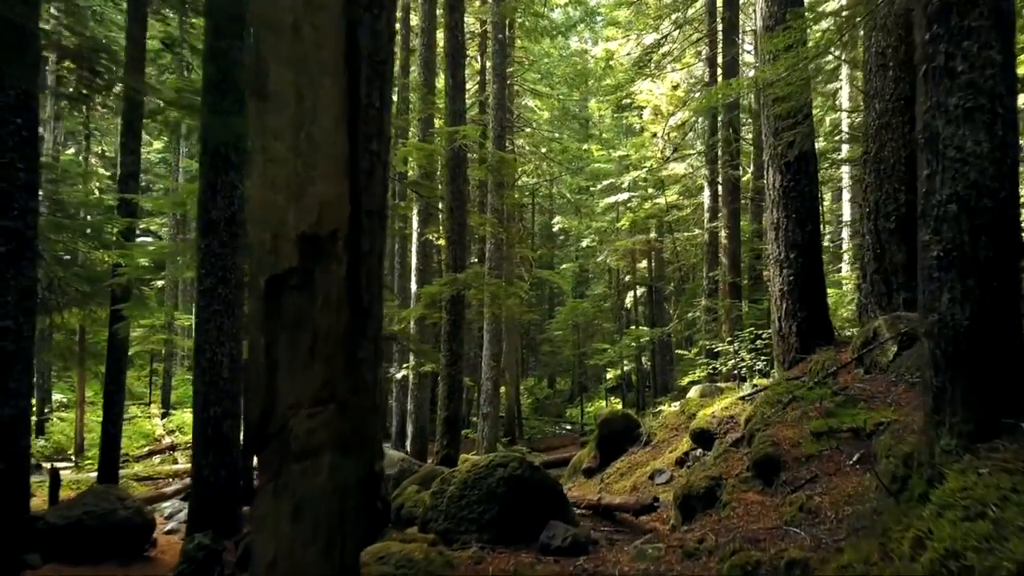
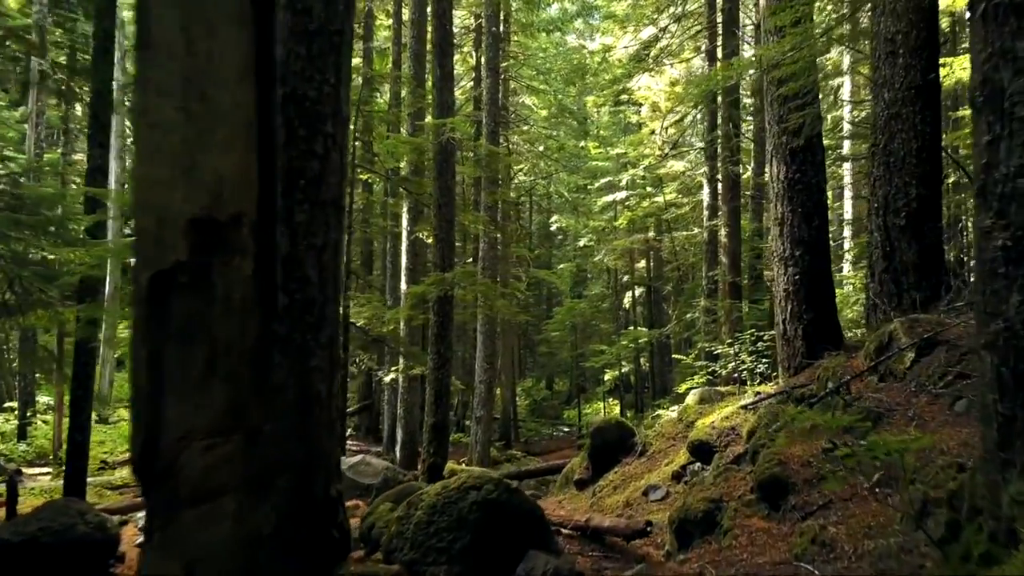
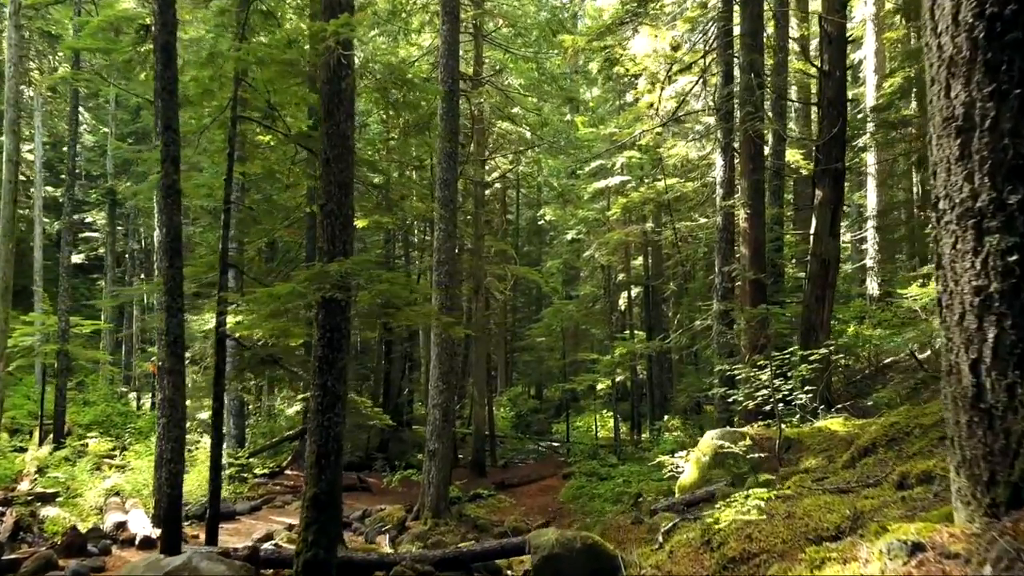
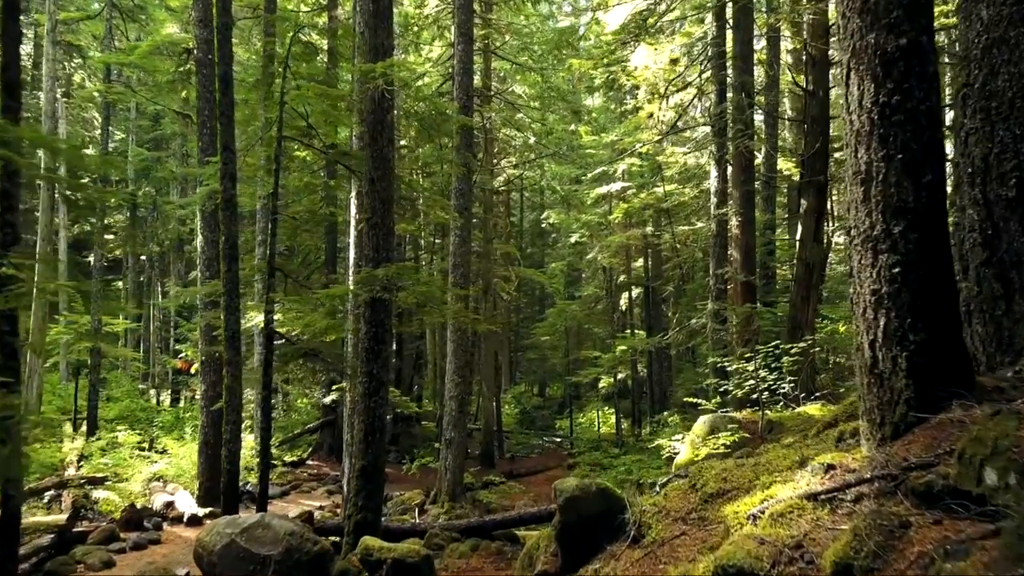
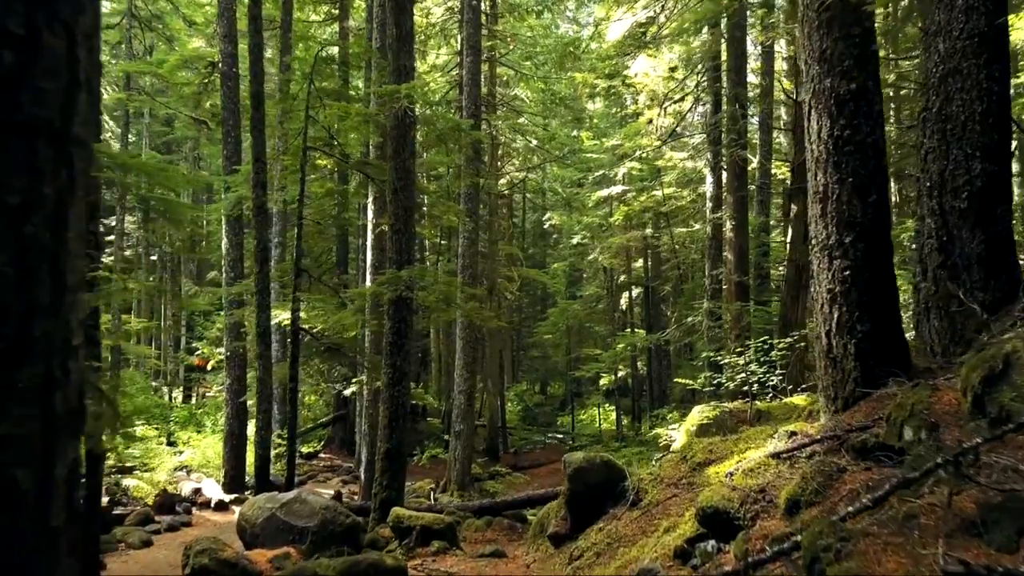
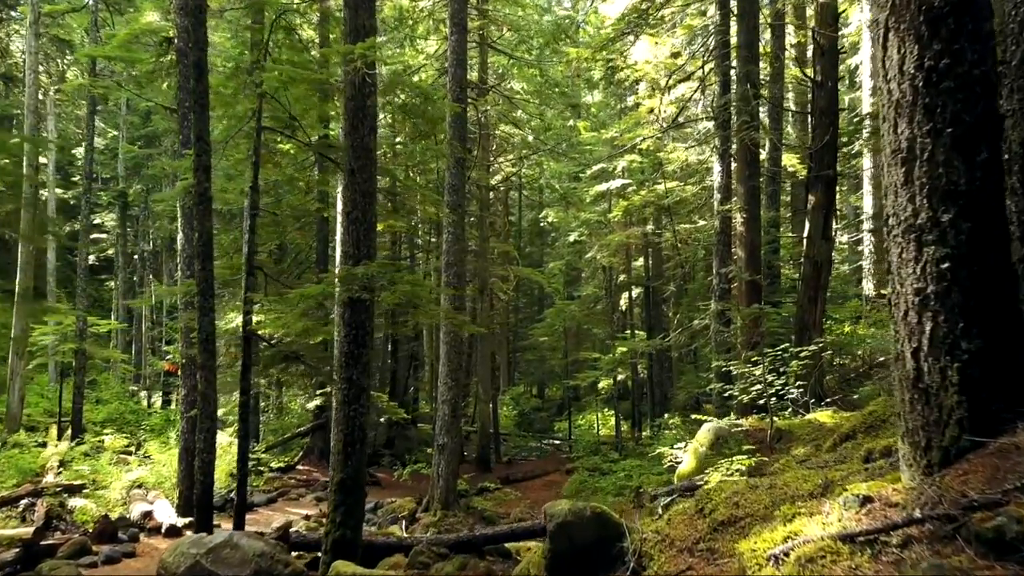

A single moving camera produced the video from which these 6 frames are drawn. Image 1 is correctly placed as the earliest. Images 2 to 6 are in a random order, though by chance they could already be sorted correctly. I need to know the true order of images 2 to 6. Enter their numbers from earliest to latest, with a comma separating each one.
2, 5, 4, 6, 3
